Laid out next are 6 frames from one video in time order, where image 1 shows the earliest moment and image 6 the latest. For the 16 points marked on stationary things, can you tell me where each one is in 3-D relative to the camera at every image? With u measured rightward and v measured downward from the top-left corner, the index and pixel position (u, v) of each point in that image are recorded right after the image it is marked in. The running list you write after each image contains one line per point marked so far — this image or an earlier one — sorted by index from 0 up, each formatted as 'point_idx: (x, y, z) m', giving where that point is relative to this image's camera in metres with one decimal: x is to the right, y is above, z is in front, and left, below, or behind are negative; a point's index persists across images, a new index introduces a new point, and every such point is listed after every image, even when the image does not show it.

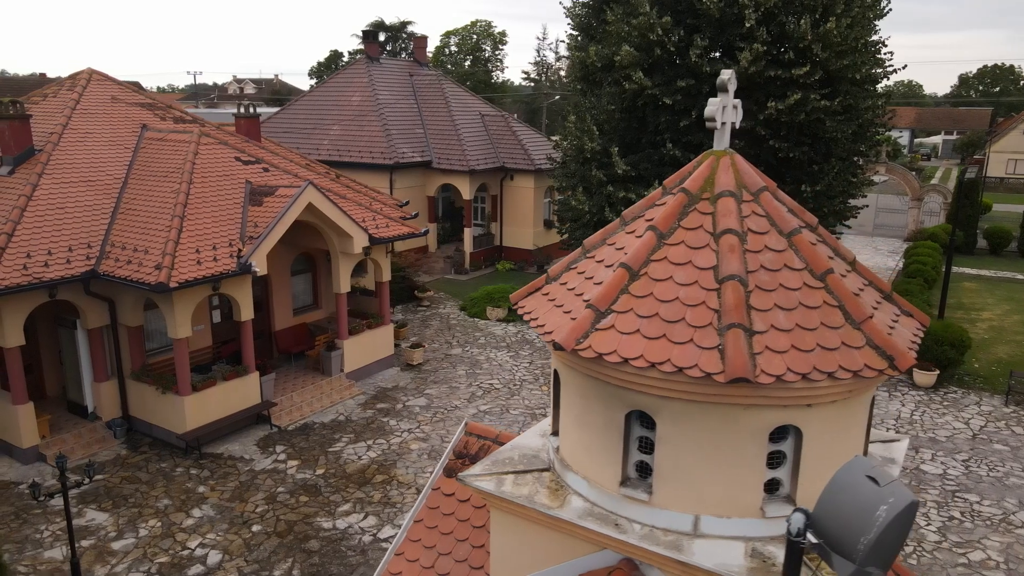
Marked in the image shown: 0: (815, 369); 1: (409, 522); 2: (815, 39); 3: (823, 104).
0: (+1.6, -0.4, +3.7) m
1: (-0.9, -2.0, +5.9) m
2: (+7.7, +6.3, +17.6) m
3: (+8.0, +4.7, +17.8) m
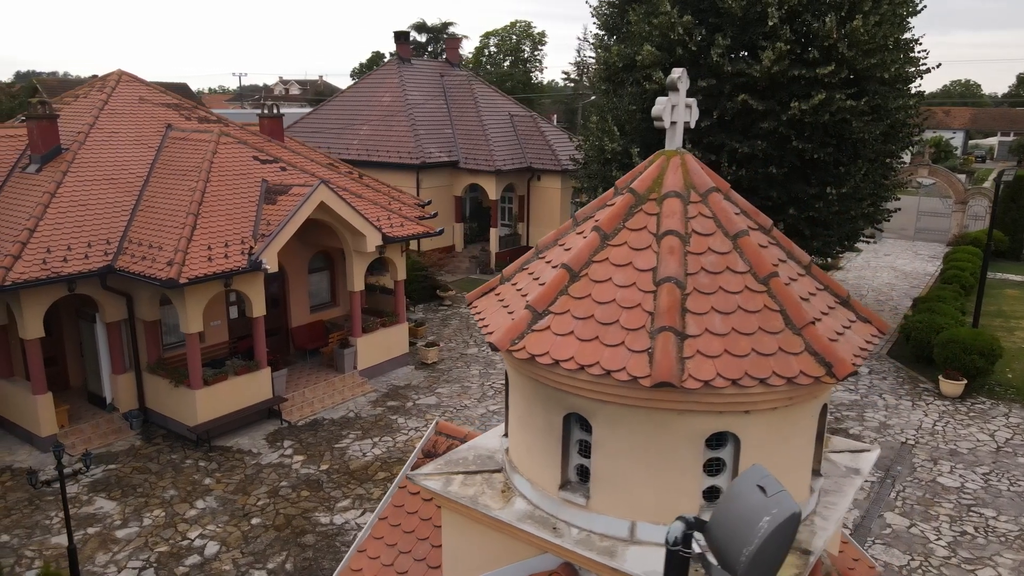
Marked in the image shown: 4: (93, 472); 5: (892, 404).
0: (+1.2, -0.5, +3.6) m
1: (-1.2, -2.0, +6.0) m
2: (+8.1, +6.2, +17.2) m
3: (+8.4, +4.6, +17.3) m
4: (-7.3, -3.2, +12.2) m
5: (+8.7, -2.6, +15.8) m
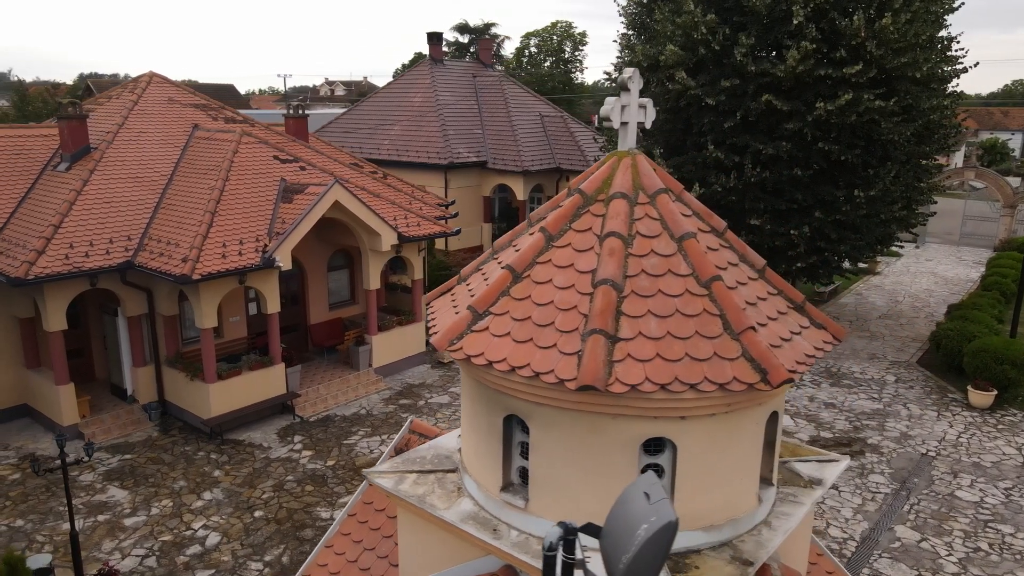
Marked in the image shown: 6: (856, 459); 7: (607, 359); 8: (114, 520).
0: (+0.8, -0.5, +3.5) m
1: (-1.5, -2.0, +6.0) m
2: (+8.6, +6.1, +16.7) m
3: (+8.8, +4.4, +16.8) m
4: (-7.3, -3.1, +12.6) m
5: (+8.9, -2.8, +15.3) m
6: (+6.4, -3.2, +13.0) m
7: (+0.5, -0.4, +3.6) m
8: (-6.1, -3.5, +10.6) m
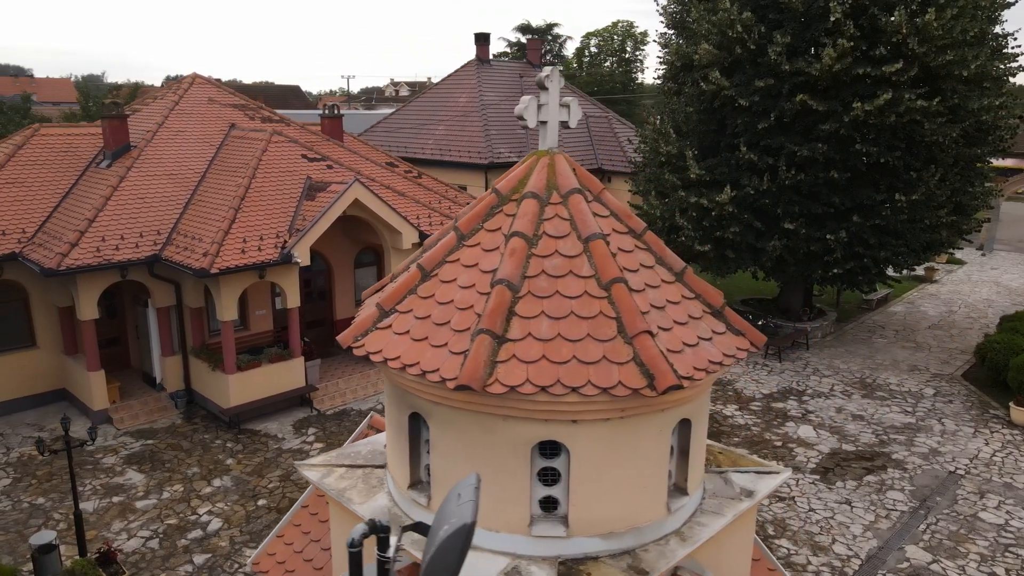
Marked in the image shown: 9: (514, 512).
0: (+0.2, -0.5, +3.5) m
1: (-1.9, -1.9, +6.2) m
2: (+9.2, +5.9, +15.9) m
3: (+9.4, +4.2, +16.1) m
4: (-7.2, -3.0, +13.1) m
5: (+9.2, -3.0, +14.6) m
6: (+6.5, -3.3, +12.5) m
7: (-0.1, -0.4, +3.6) m
8: (-6.1, -3.4, +11.1) m
9: (0.0, -1.2, +3.9) m
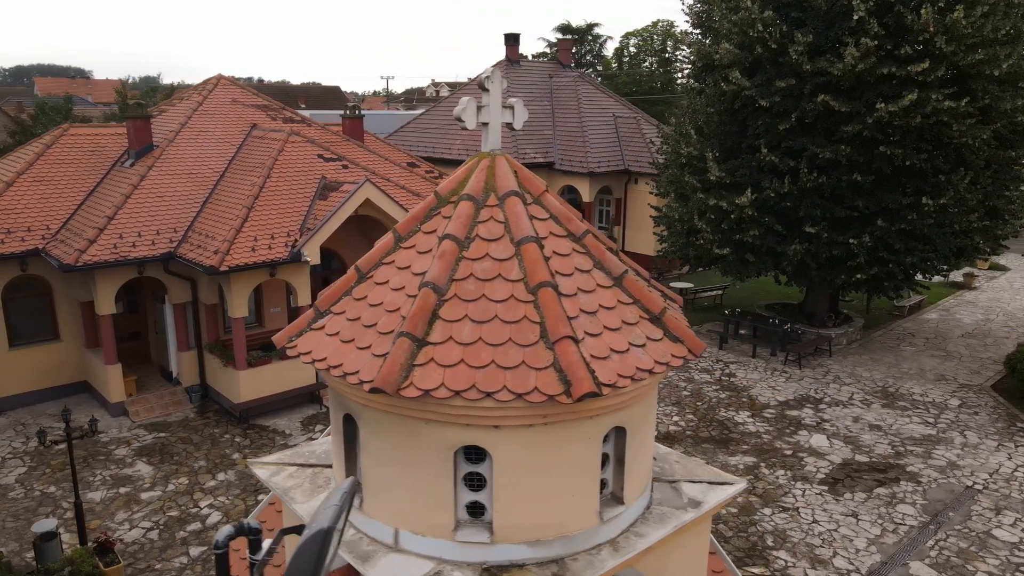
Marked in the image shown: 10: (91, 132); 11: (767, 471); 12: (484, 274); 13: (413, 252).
0: (-0.2, -0.5, +3.4) m
1: (-2.2, -1.9, +6.2) m
2: (+9.5, +5.7, +15.4) m
3: (+9.7, +4.1, +15.5) m
4: (-7.1, -2.9, +13.5) m
5: (+9.3, -3.1, +14.0) m
6: (+6.5, -3.5, +12.1) m
7: (-0.5, -0.4, +3.5) m
8: (-6.2, -3.3, +11.3) m
9: (-0.4, -1.3, +3.8) m
10: (-10.4, +3.9, +17.2) m
11: (+4.6, -3.3, +12.6) m
12: (-0.2, +0.1, +3.8) m
13: (-0.6, +0.2, +4.1) m
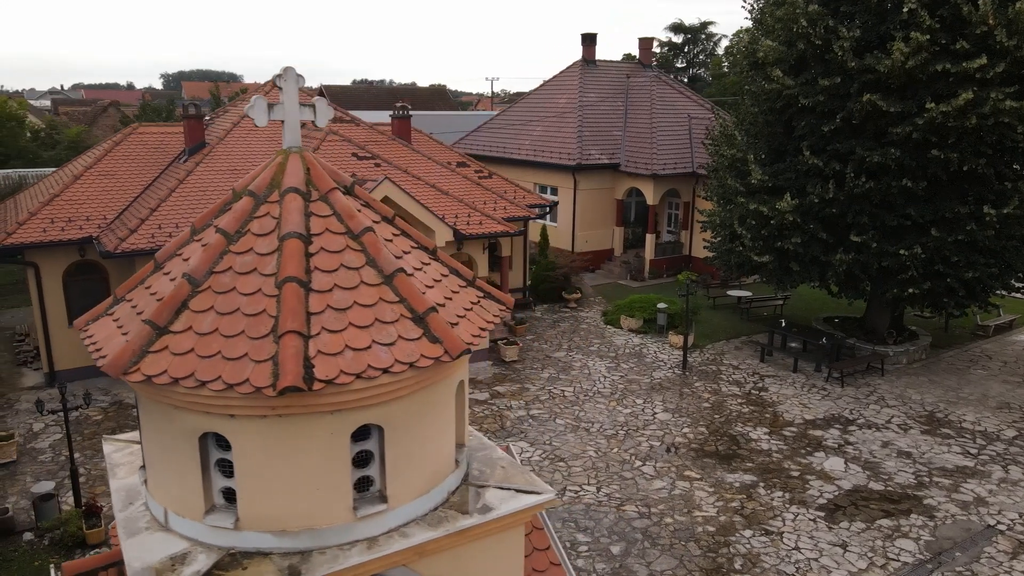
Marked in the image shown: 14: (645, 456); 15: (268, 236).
0: (-1.6, -0.5, +3.6) m
1: (-3.3, -1.8, +6.6) m
2: (+9.9, +5.3, +14.0) m
3: (+10.0, +3.7, +14.1) m
4: (-7.1, -2.6, +14.5) m
5: (+9.2, -3.5, +12.7) m
6: (+6.1, -3.7, +11.2) m
7: (-2.0, -0.3, +3.7) m
8: (-6.5, -3.1, +12.3) m
9: (-1.8, -1.2, +4.0) m
10: (-9.6, +4.2, +18.7) m
11: (+4.3, -3.5, +11.9) m
12: (-1.5, +0.1, +3.9) m
13: (-1.9, +0.3, +4.2) m
14: (+2.5, -3.2, +13.2) m
15: (-1.4, +0.3, +4.0) m
